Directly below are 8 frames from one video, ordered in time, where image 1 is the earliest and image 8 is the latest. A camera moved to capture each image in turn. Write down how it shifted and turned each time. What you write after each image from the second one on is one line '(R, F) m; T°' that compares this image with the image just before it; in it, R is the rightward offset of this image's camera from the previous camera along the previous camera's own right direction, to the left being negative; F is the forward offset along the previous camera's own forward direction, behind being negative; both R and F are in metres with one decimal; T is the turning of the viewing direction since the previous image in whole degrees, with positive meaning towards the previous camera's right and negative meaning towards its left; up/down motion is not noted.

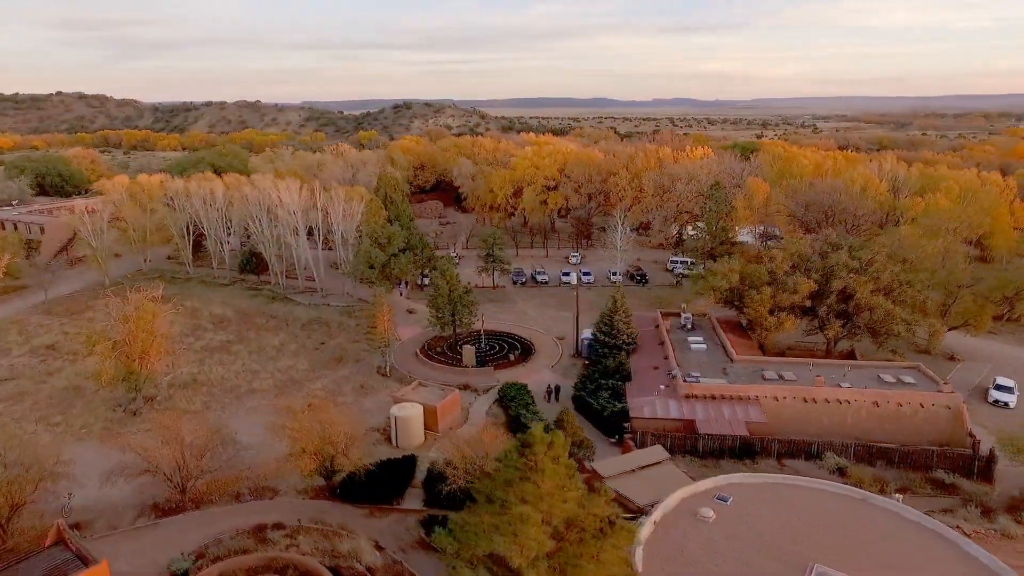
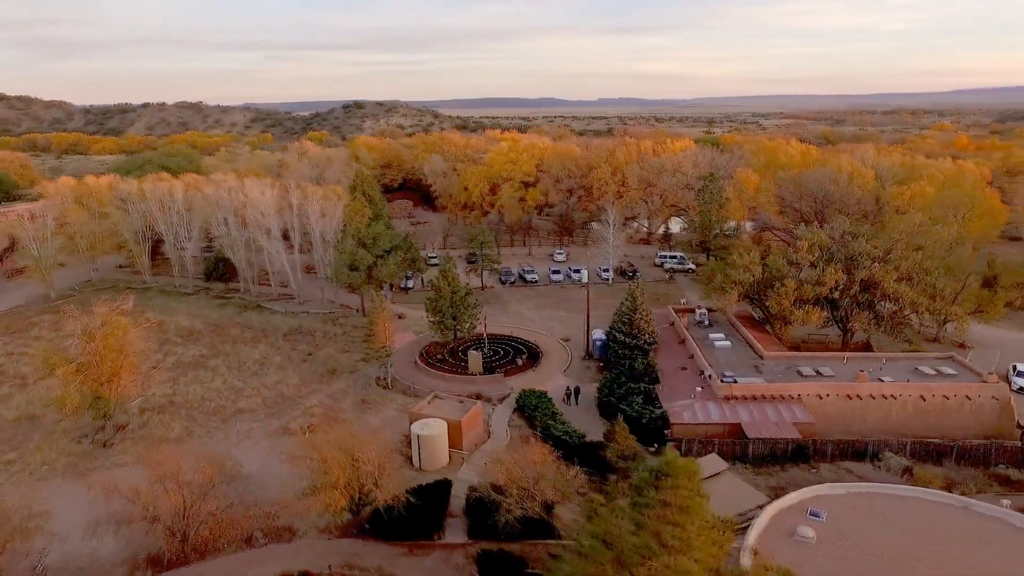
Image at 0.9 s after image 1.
(-3.2, +2.8) m; +4°
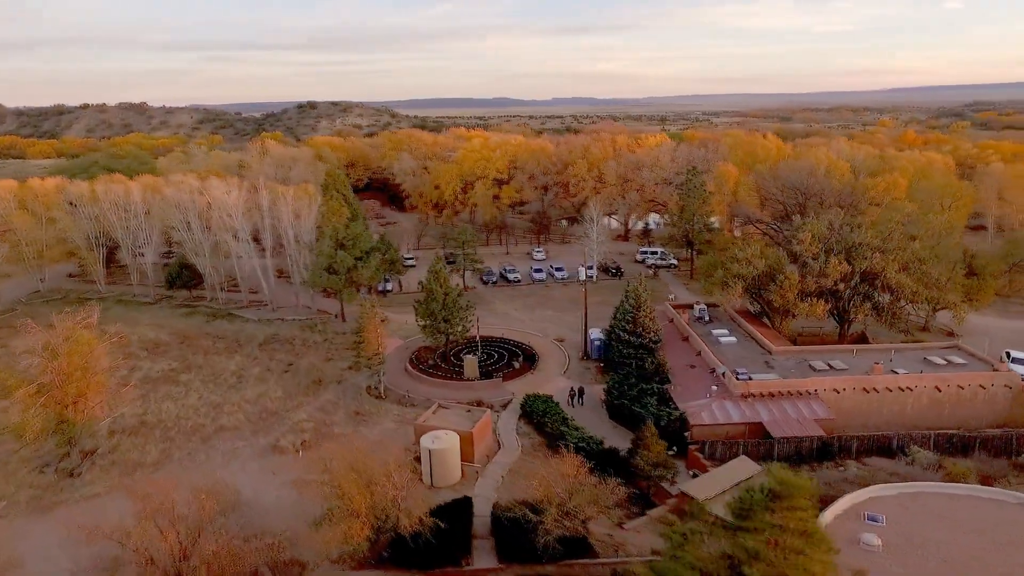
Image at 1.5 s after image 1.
(-2.1, +1.7) m; +4°
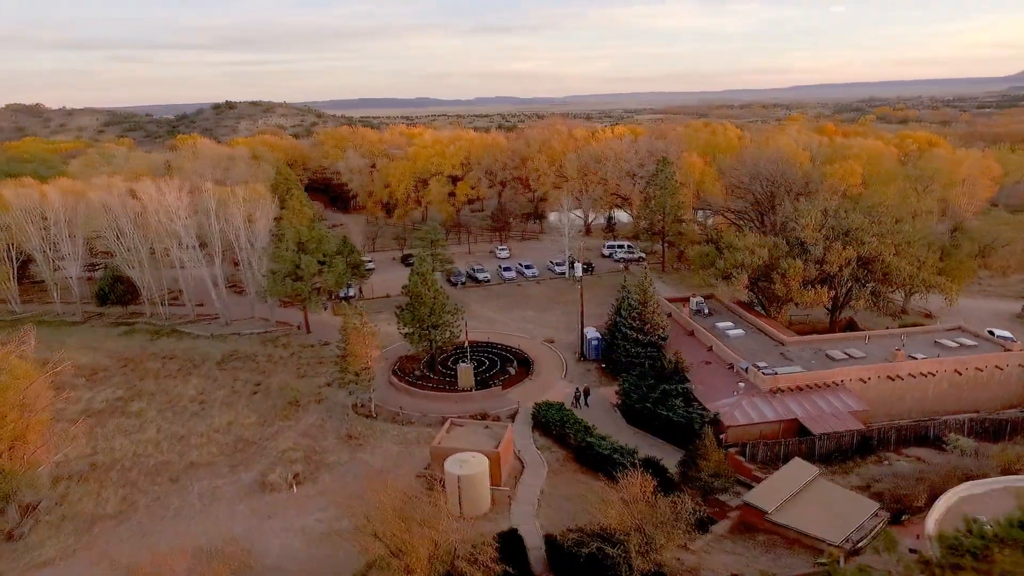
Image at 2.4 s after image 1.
(-3.2, +2.7) m; +6°
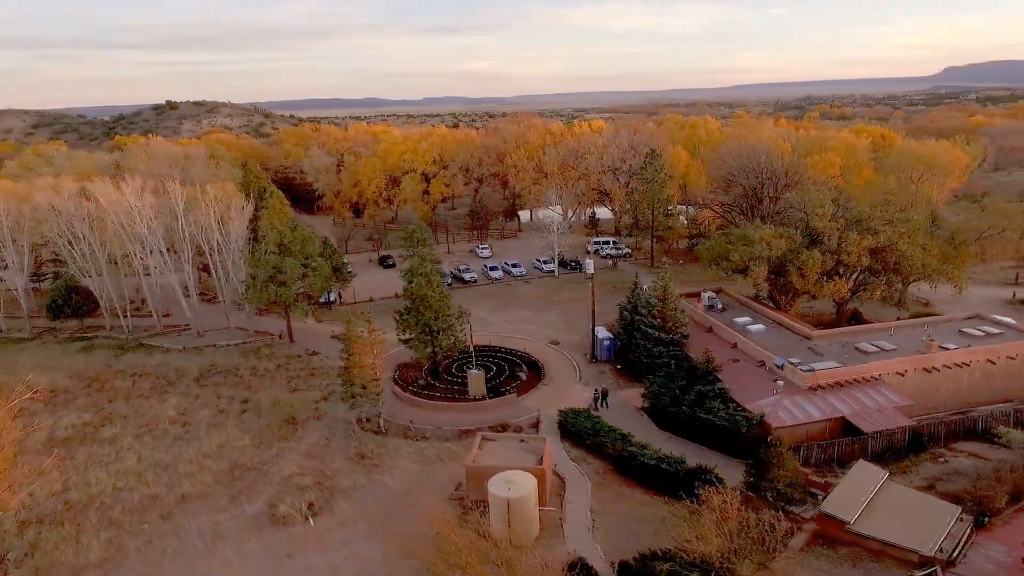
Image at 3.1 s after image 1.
(-2.7, +2.2) m; +4°
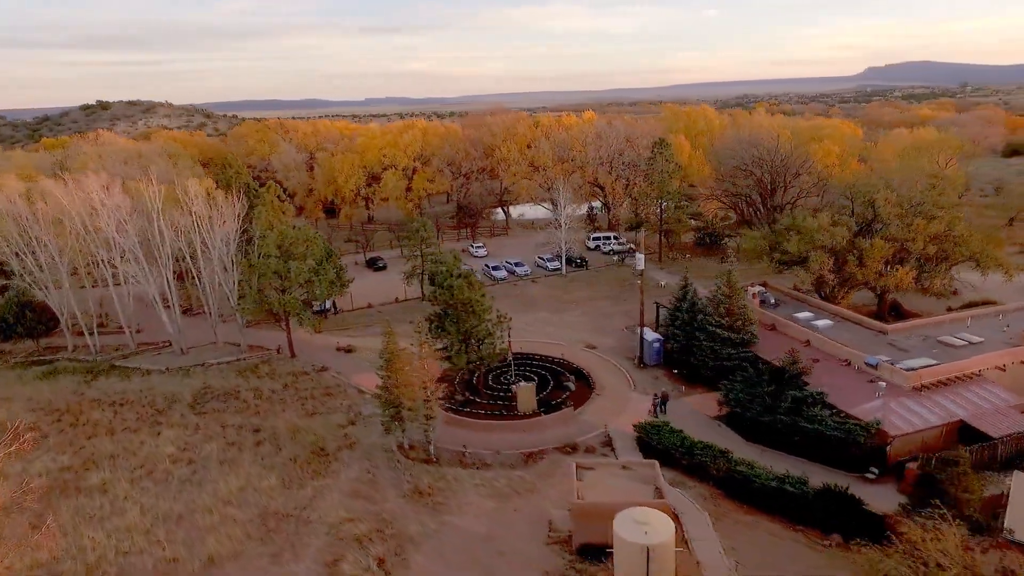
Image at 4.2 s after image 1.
(-4.3, +3.6) m; +5°
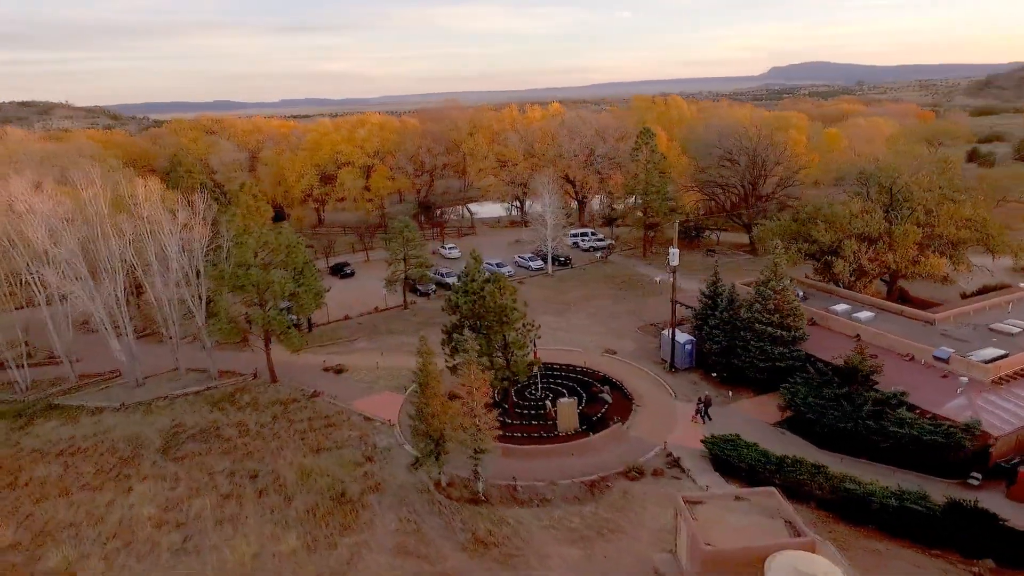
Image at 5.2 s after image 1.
(-3.8, +3.4) m; +6°
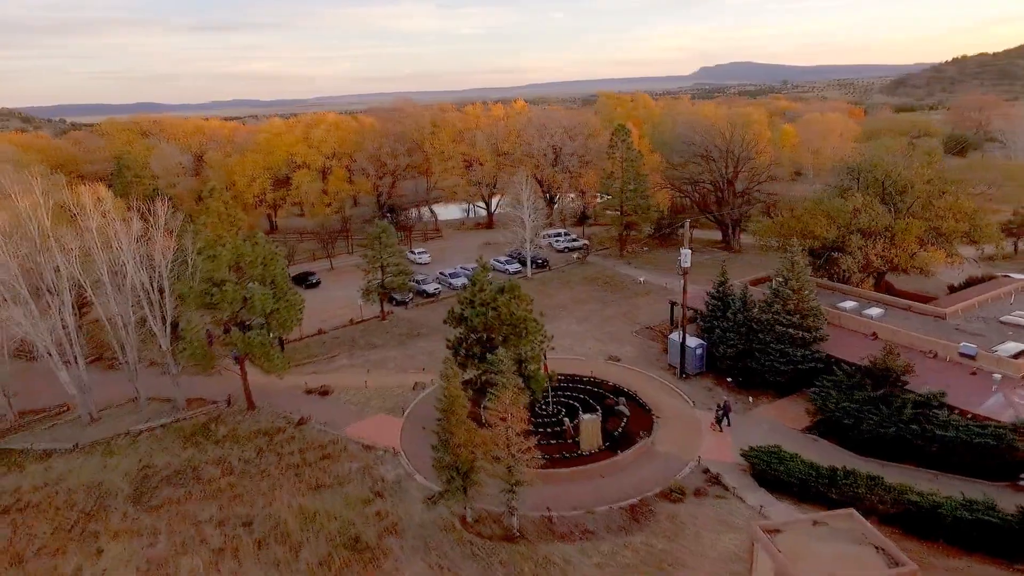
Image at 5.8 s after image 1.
(-2.4, +2.0) m; +5°
